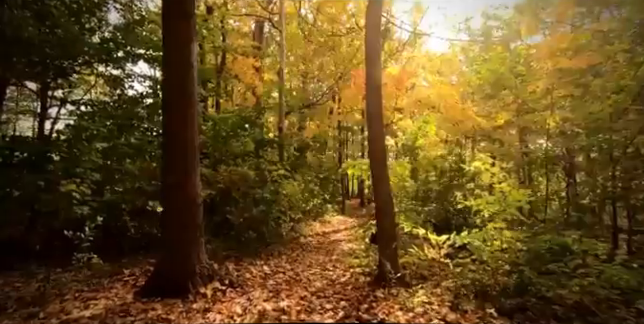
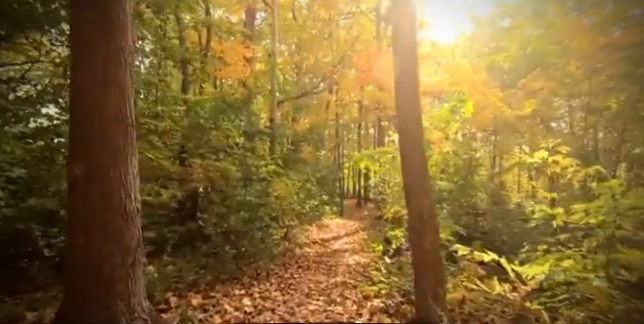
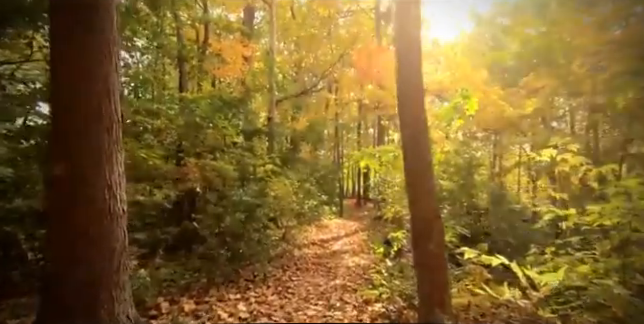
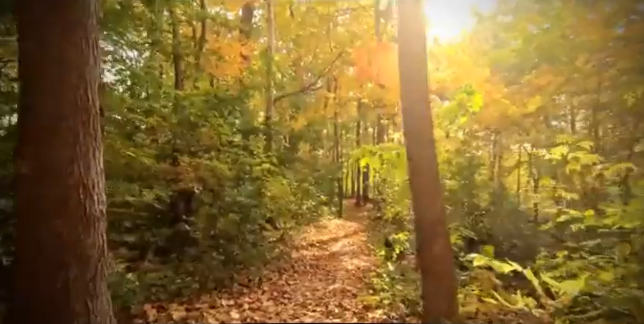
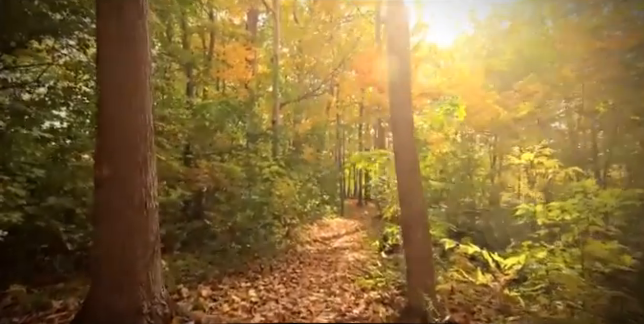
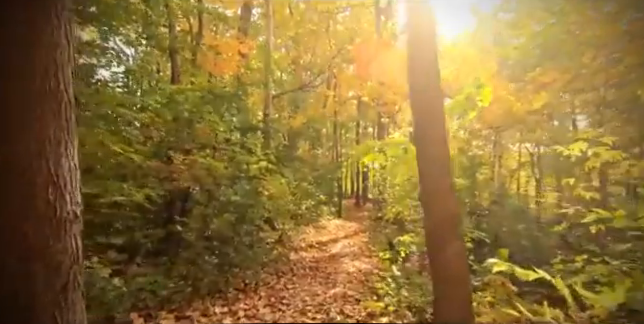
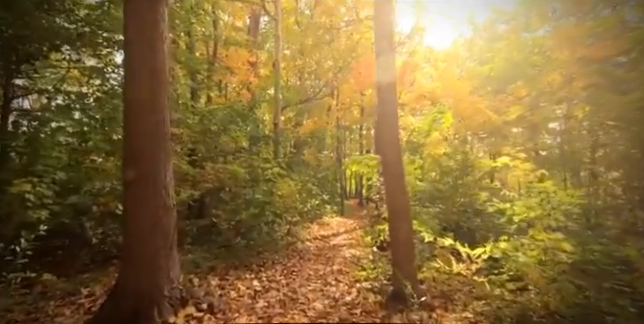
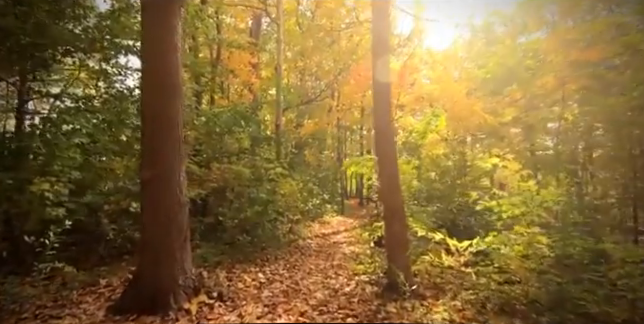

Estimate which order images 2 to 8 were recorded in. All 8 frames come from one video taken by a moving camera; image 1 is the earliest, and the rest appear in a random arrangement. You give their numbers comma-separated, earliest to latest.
8, 7, 5, 2, 3, 4, 6
